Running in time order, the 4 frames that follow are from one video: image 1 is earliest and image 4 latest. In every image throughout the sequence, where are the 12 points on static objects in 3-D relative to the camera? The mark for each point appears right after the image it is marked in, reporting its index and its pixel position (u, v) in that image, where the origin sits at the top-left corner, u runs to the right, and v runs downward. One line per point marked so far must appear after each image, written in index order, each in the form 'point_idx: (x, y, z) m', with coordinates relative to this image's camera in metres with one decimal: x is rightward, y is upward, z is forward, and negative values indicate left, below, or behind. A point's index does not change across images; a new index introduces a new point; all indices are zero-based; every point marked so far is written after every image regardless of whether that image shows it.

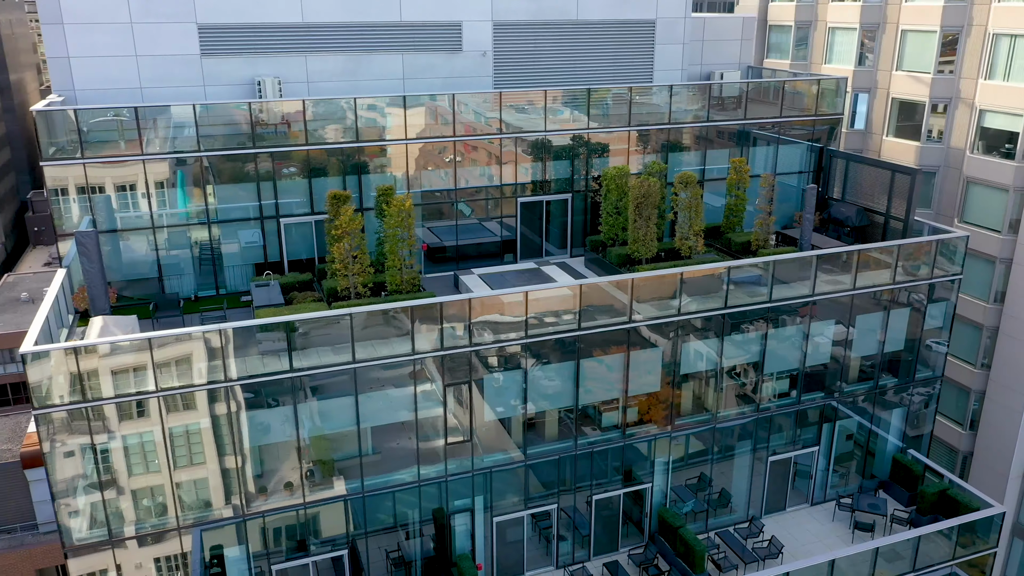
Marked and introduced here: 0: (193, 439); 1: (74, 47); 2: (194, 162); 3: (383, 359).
0: (-7.0, -3.2, +16.0) m
1: (-11.5, +6.3, +20.1) m
2: (-8.3, +3.2, +19.7) m
3: (-2.9, -1.5, +16.8) m
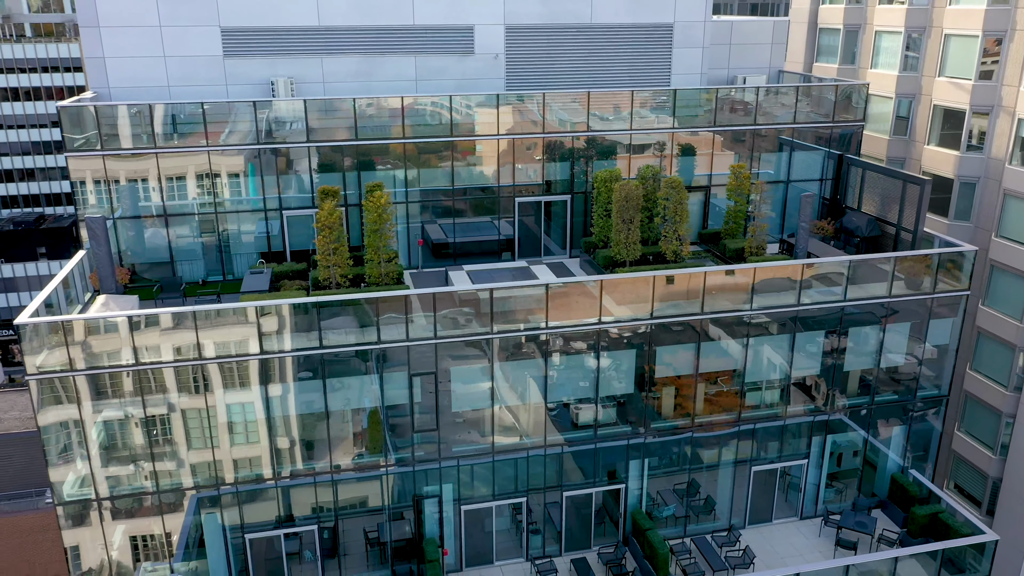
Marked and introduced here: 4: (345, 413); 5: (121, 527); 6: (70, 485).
0: (-7.8, -2.8, +17.4) m
1: (-11.5, +6.8, +21.9) m
2: (-8.5, +3.6, +21.2) m
3: (-3.6, -1.3, +17.7) m
4: (-3.9, -3.0, +18.3) m
5: (-9.3, -5.6, +18.0) m
6: (-10.0, -4.5, +17.4) m
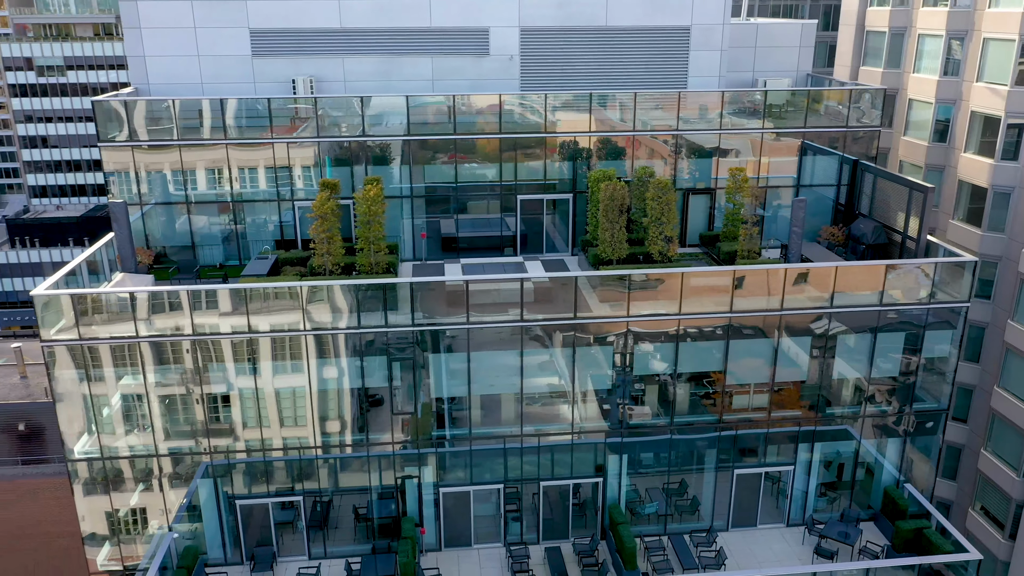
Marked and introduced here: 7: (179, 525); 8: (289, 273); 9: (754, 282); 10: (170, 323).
0: (-8.5, -2.4, +18.9) m
1: (-11.2, +7.4, +23.7) m
2: (-8.5, +4.1, +22.7) m
3: (-4.2, -1.0, +18.8) m
4: (-4.4, -2.6, +19.4) m
5: (-9.9, -5.0, +19.7) m
6: (-10.7, -3.9, +19.1) m
7: (-8.6, -6.1, +19.9) m
8: (-5.8, +0.4, +20.0) m
9: (+6.0, +0.1, +19.1) m
10: (-8.0, -0.8, +18.2) m
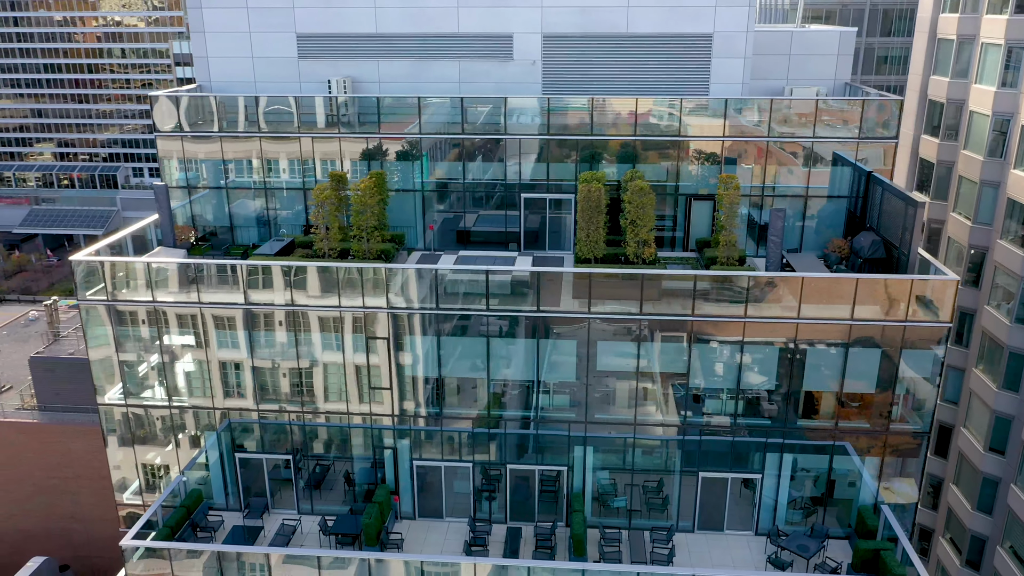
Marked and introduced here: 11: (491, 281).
0: (-9.2, -1.6, +21.6) m
1: (-10.5, +8.3, +26.7) m
2: (-8.2, +4.8, +25.3) m
3: (-4.9, -0.5, +20.7) m
4: (-5.1, -2.1, +21.4) m
5: (-10.6, -4.2, +22.6) m
6: (-11.4, -3.0, +22.1) m
7: (-9.4, -5.4, +22.6) m
8: (-6.2, +1.0, +22.1) m
9: (+5.3, 0.0, +19.4) m
10: (-8.8, -0.1, +20.8) m
11: (-0.4, +0.2, +19.8) m
